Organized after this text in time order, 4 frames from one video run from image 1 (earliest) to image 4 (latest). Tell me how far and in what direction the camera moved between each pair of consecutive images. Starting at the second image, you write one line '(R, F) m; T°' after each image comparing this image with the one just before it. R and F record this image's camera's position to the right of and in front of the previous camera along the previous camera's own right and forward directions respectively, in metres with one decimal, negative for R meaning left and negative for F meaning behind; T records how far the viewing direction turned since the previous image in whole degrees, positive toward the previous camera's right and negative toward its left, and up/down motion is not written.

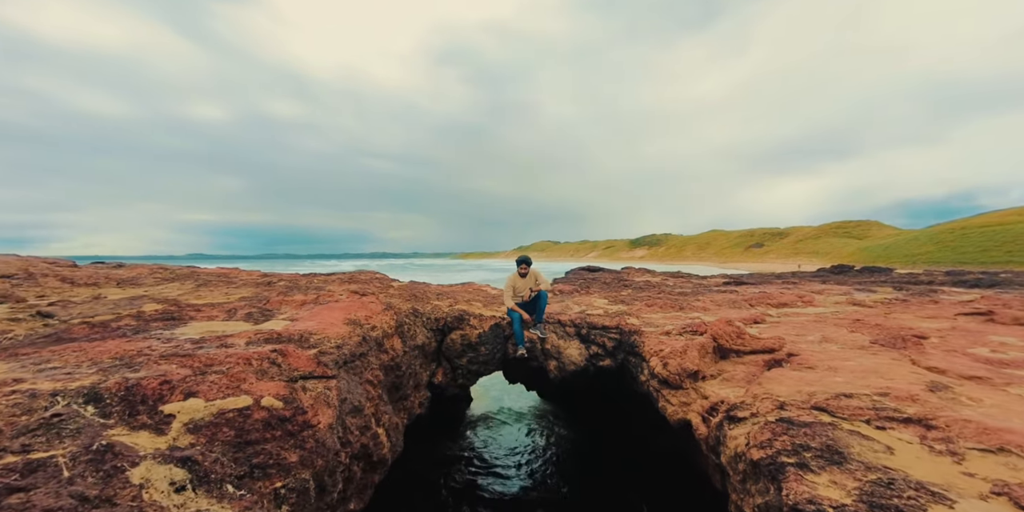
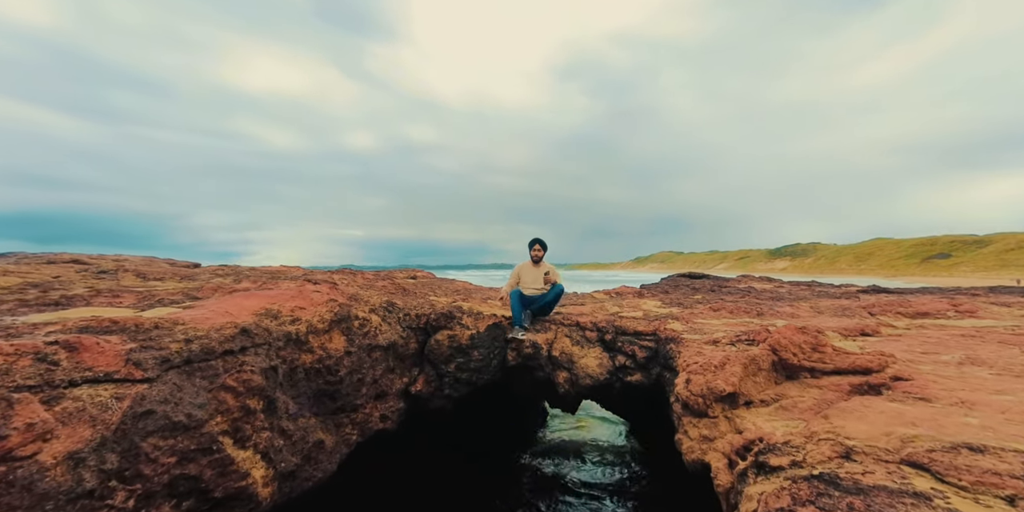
(+1.8, +1.7) m; -13°
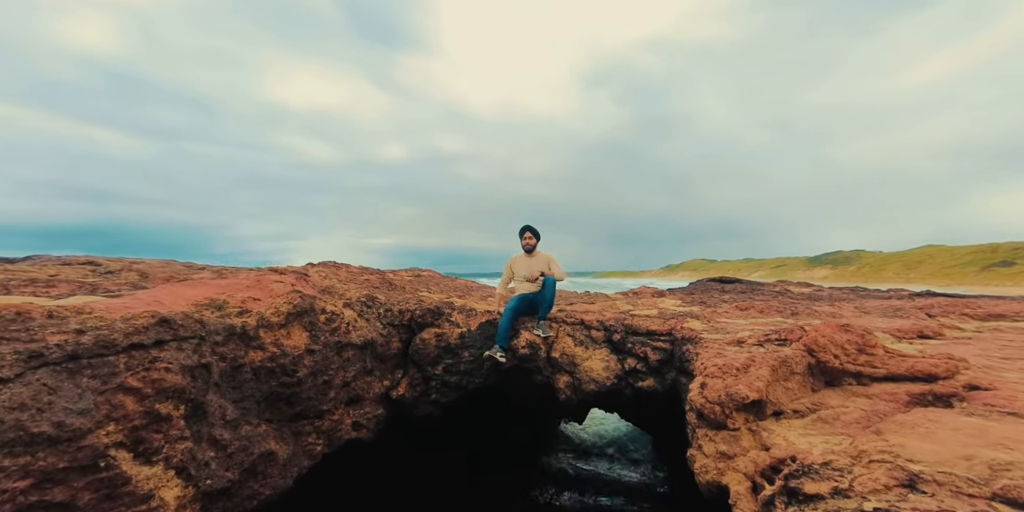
(+0.5, +0.8) m; -3°
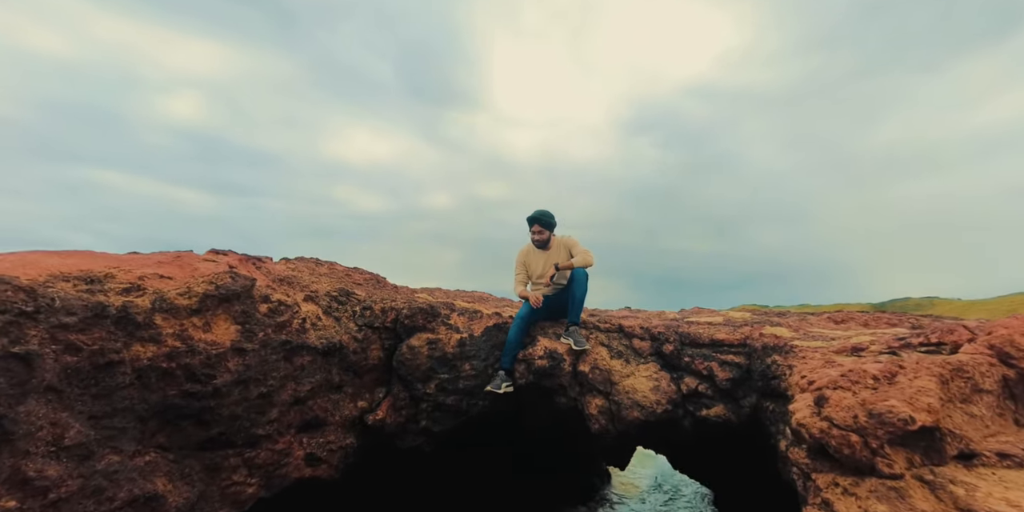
(+0.4, +1.7) m; -6°
